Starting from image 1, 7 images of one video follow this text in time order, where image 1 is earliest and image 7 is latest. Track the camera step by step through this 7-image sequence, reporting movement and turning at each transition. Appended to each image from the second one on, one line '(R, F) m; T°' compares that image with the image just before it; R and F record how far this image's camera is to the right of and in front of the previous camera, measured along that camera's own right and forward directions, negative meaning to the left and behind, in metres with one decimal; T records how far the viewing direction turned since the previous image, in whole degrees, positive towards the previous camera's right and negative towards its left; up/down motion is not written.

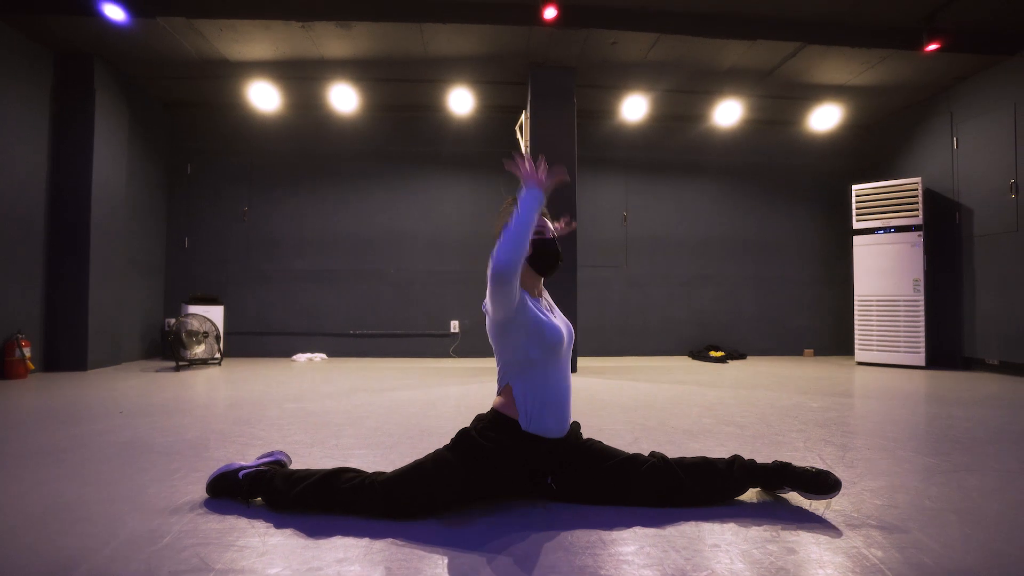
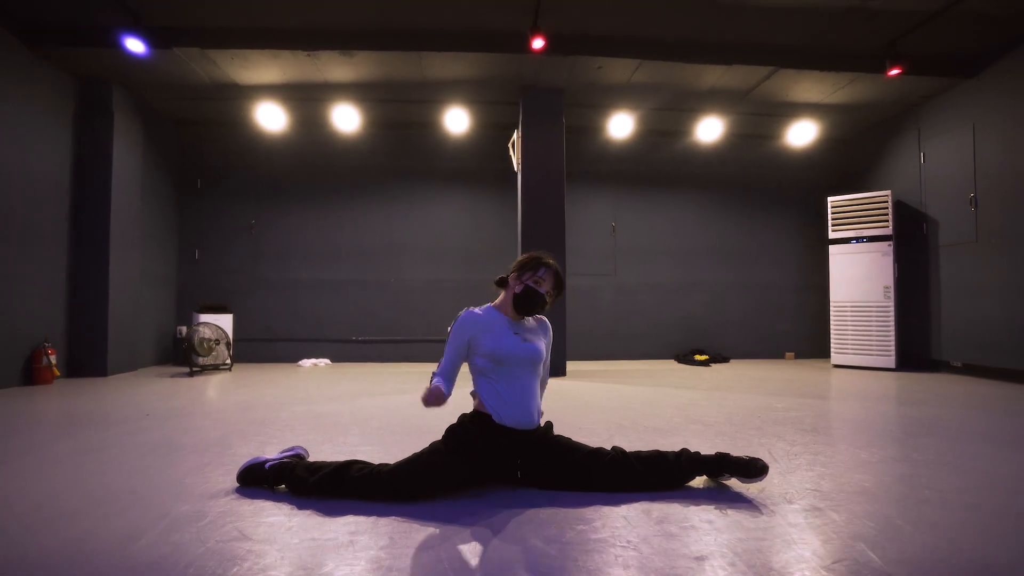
(+0.1, -0.3) m; 0°
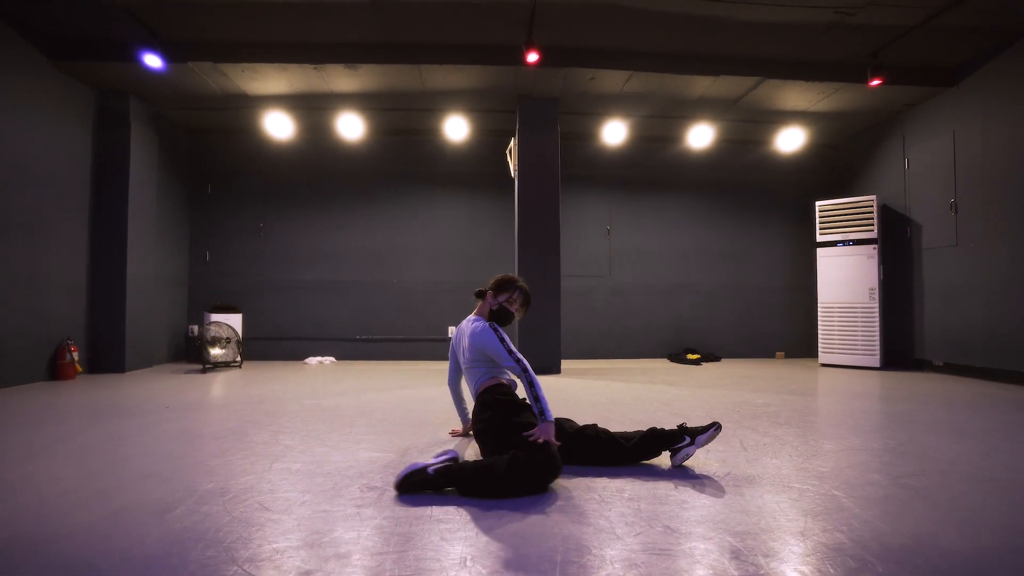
(+0.1, -0.2) m; 0°
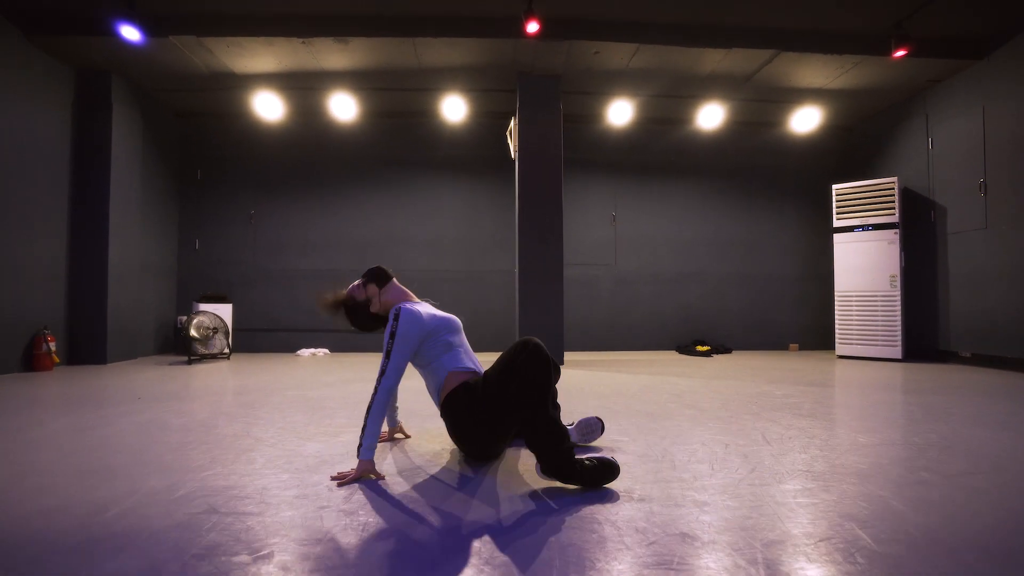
(0.0, +0.3) m; -1°
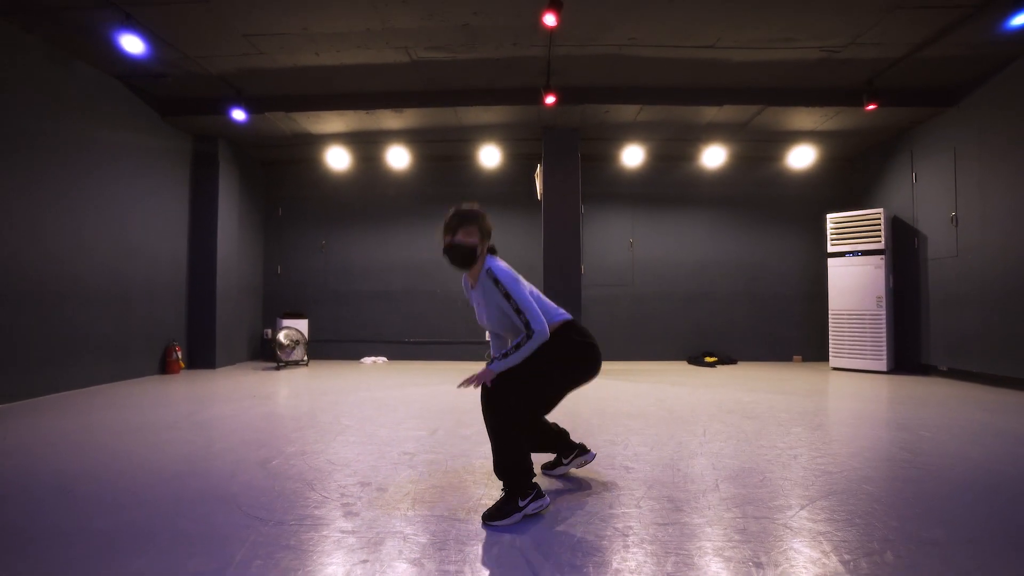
(+0.2, -0.9) m; -5°
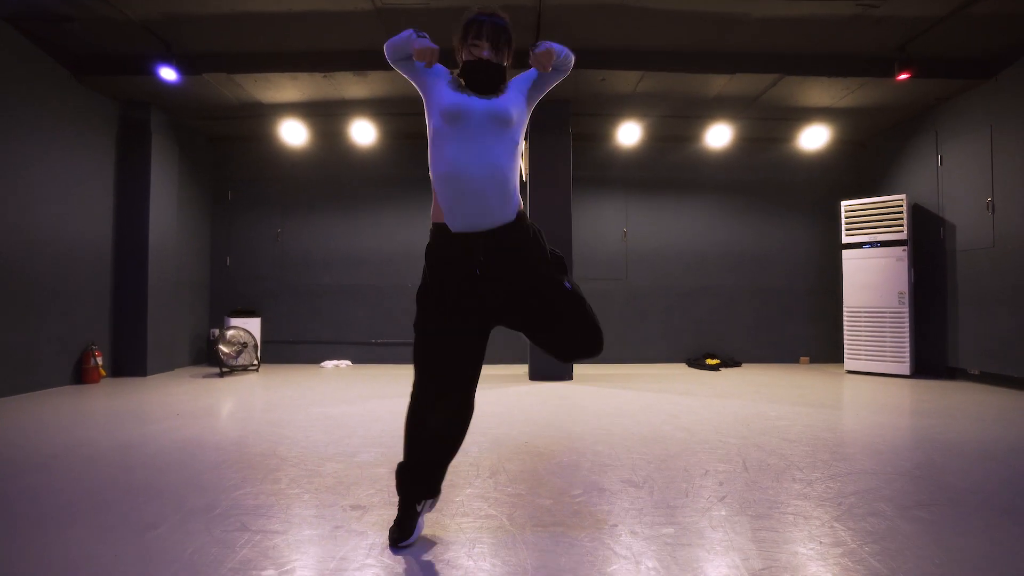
(0.0, +0.7) m; +2°
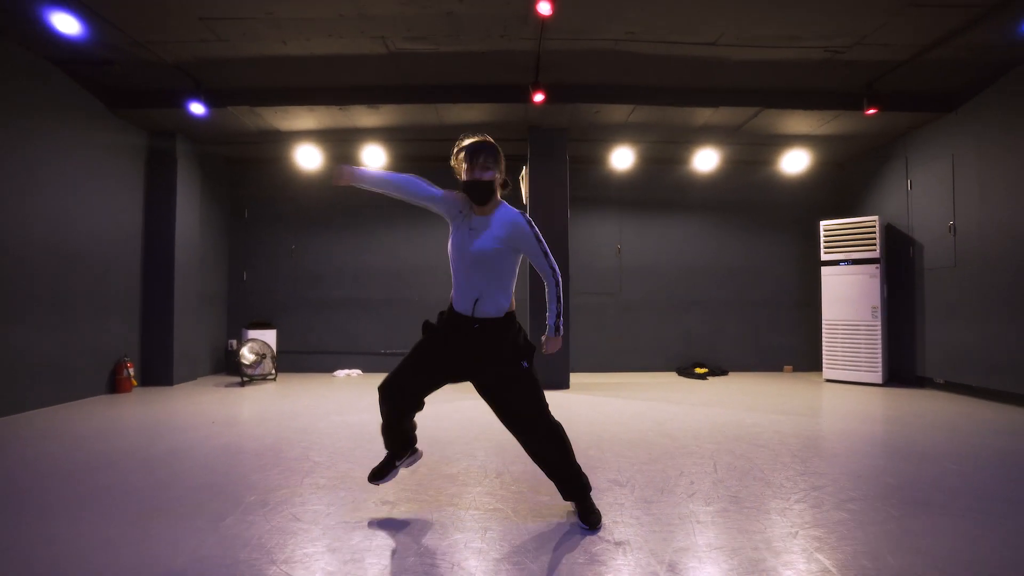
(0.0, -0.4) m; 0°
